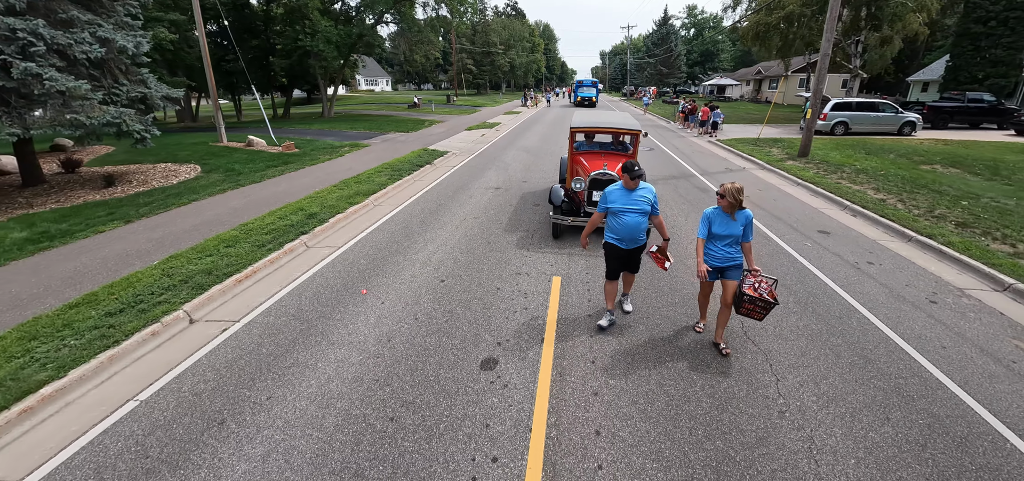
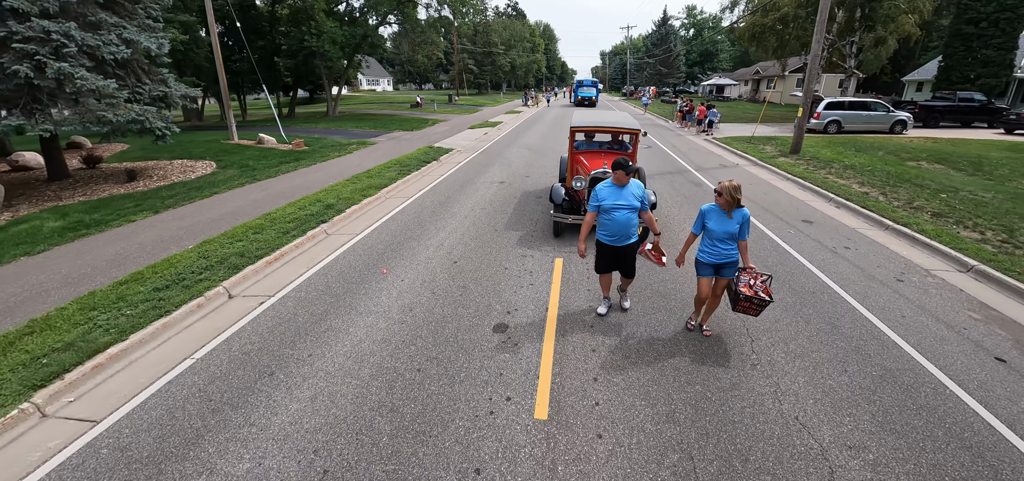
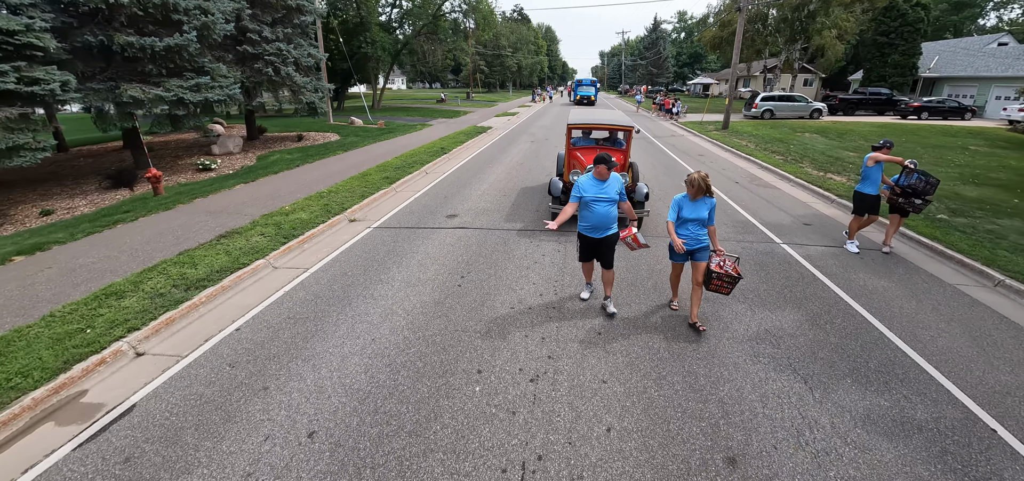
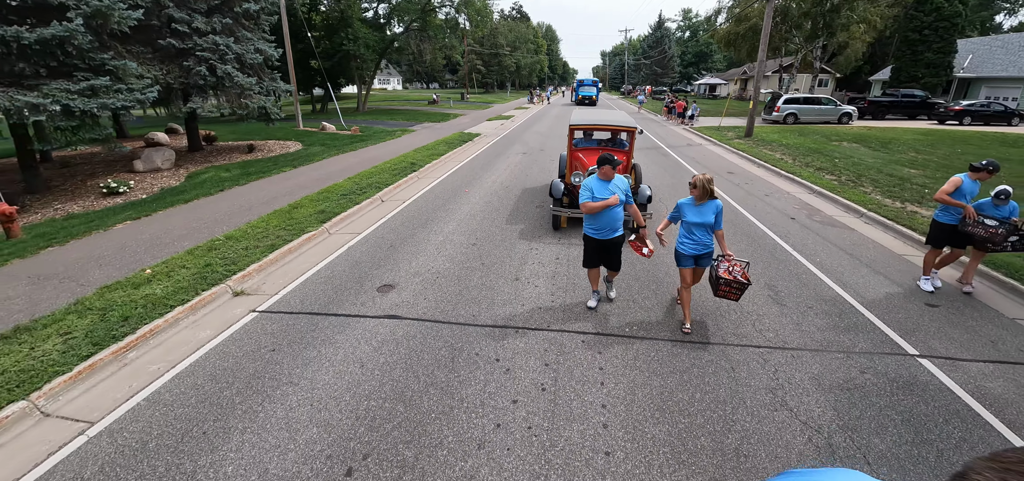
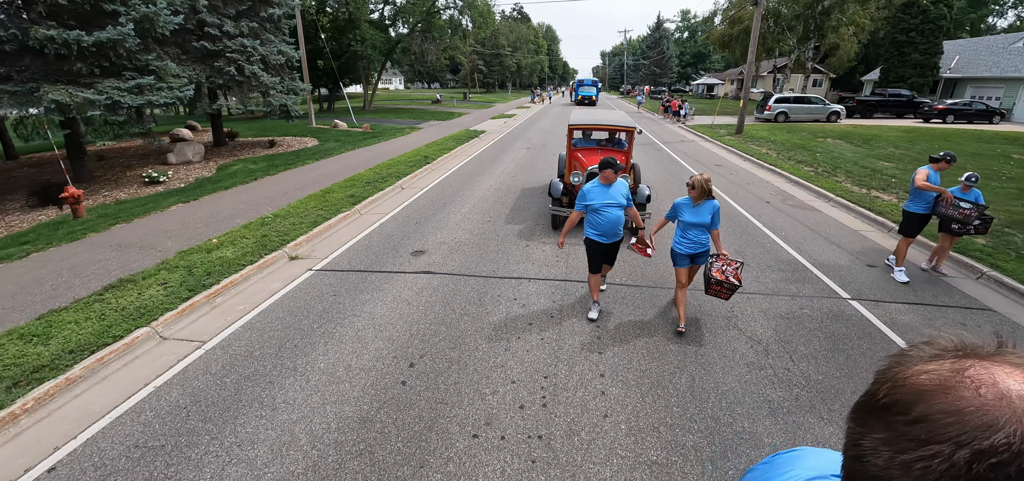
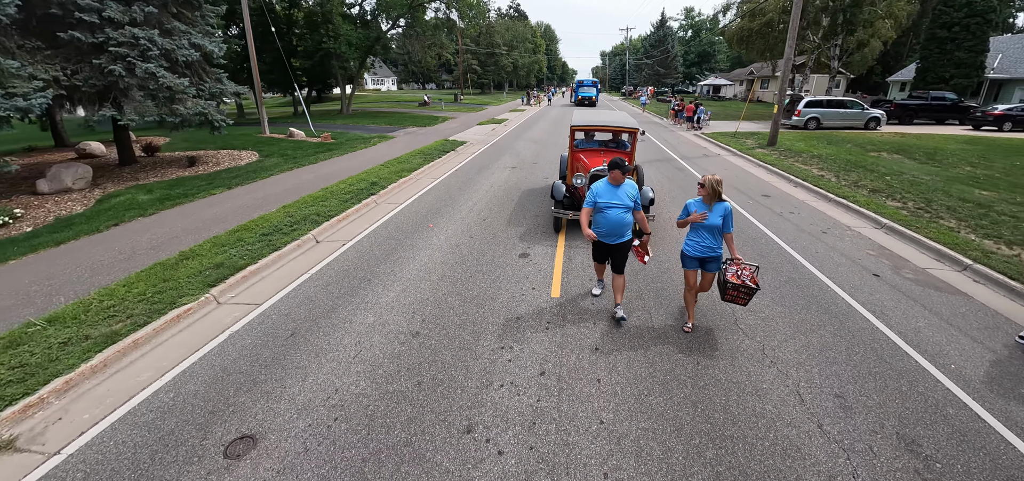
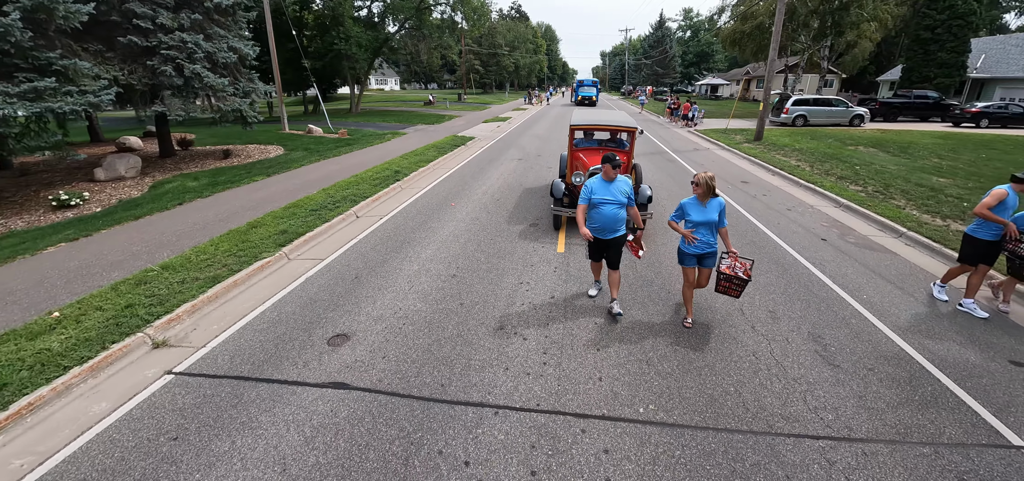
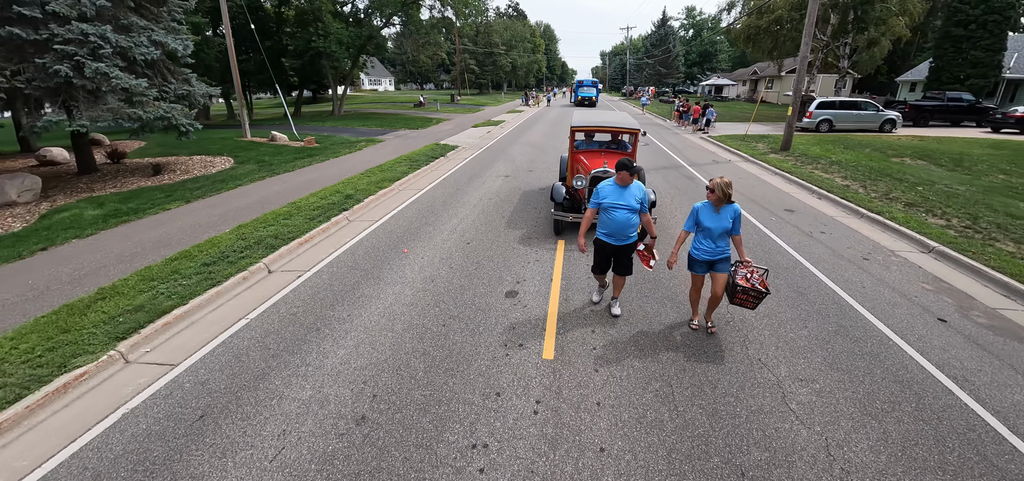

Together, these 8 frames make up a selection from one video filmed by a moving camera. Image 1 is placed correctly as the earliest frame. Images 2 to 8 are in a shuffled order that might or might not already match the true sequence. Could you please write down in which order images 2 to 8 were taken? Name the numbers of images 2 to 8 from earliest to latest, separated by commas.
2, 8, 6, 7, 4, 5, 3
